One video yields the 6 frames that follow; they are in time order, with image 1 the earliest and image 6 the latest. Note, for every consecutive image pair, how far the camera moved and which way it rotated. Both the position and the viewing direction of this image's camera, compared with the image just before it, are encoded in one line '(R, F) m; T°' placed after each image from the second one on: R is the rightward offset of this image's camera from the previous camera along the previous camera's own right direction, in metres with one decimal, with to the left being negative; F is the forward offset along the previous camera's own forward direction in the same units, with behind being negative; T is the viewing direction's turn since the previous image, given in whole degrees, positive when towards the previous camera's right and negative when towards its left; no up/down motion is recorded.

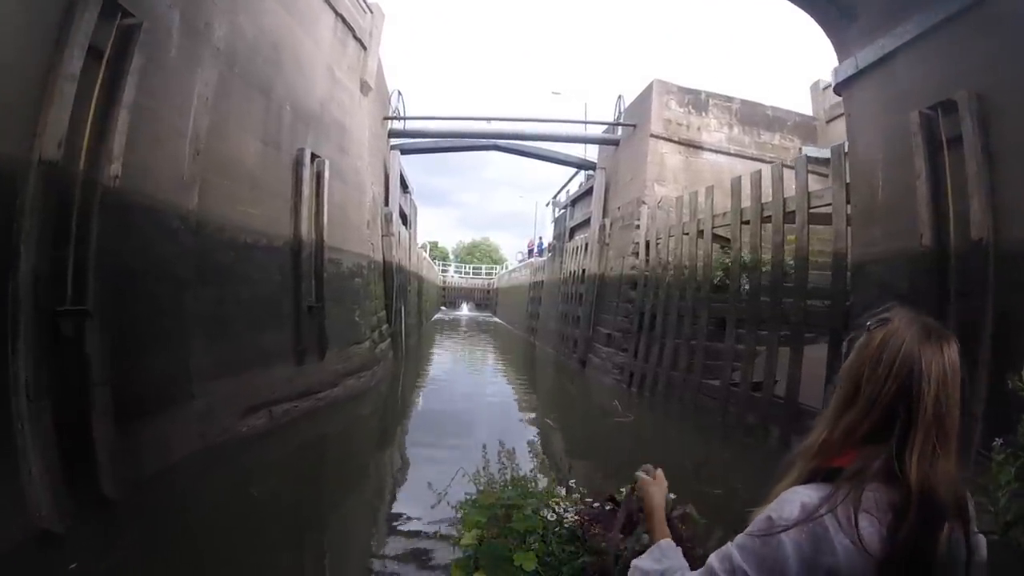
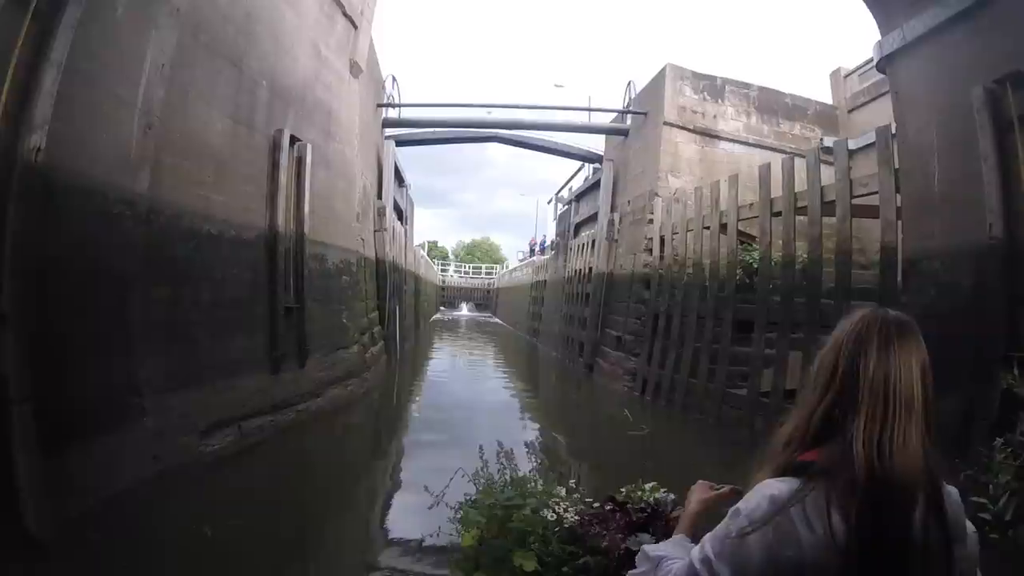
(0.0, +0.7) m; 0°
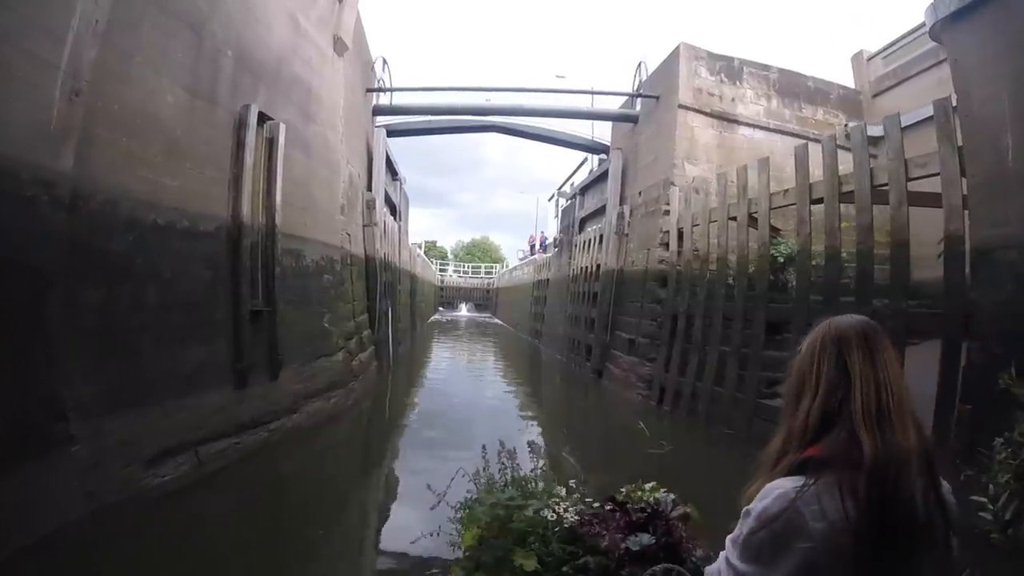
(0.0, +0.7) m; 0°
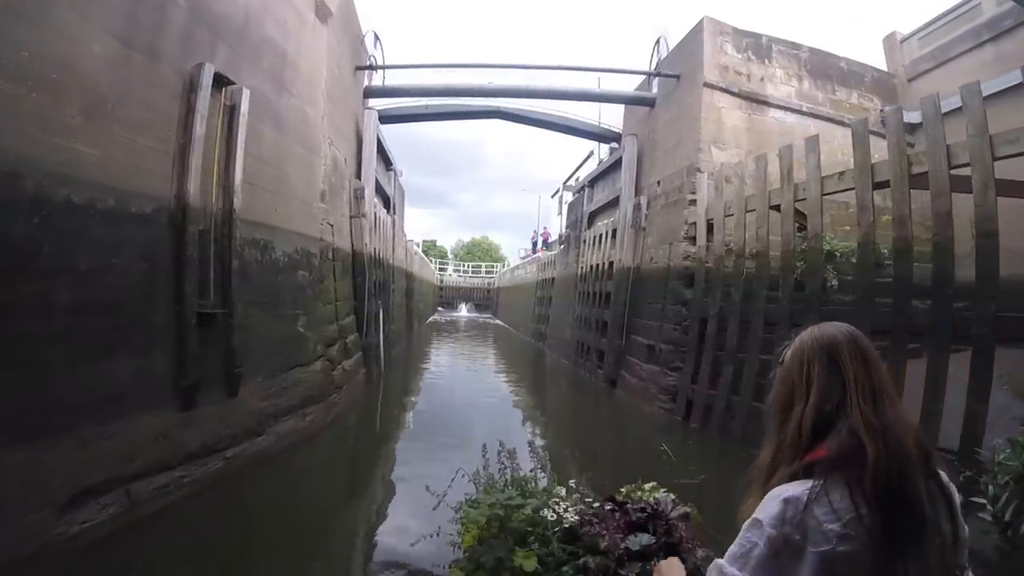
(-0.1, +0.8) m; 0°
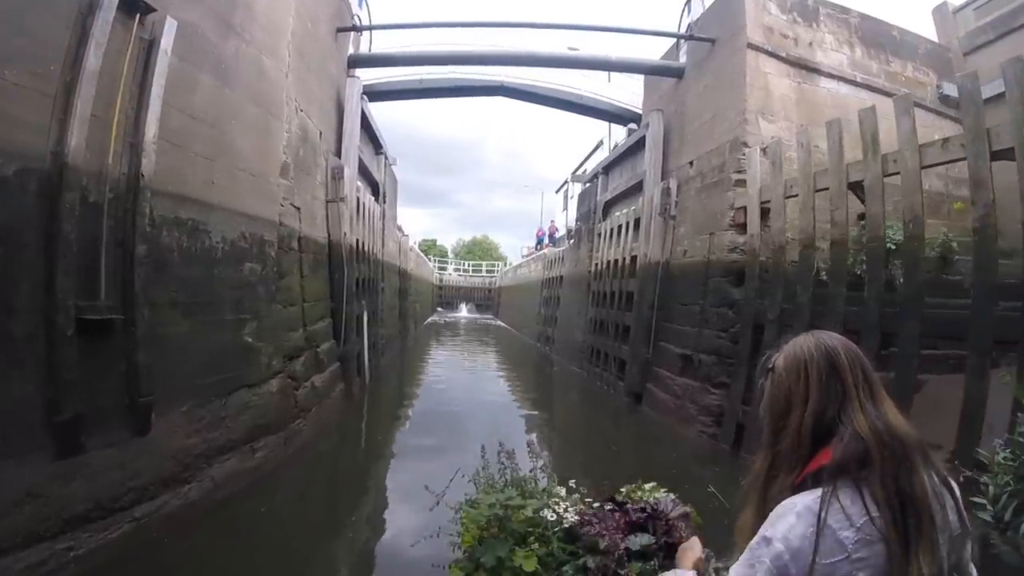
(-0.1, +1.1) m; 0°
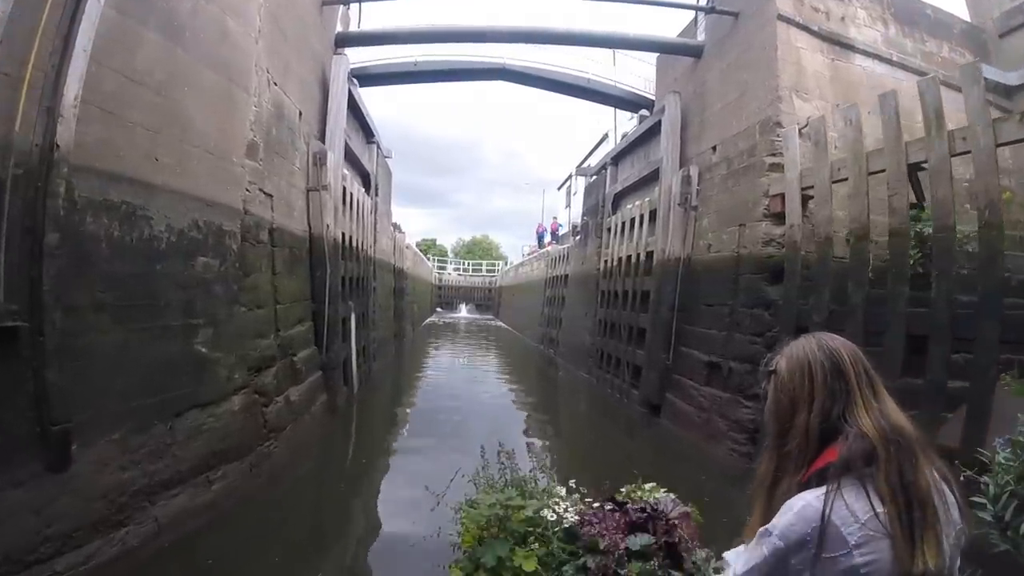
(0.0, +0.6) m; 0°
